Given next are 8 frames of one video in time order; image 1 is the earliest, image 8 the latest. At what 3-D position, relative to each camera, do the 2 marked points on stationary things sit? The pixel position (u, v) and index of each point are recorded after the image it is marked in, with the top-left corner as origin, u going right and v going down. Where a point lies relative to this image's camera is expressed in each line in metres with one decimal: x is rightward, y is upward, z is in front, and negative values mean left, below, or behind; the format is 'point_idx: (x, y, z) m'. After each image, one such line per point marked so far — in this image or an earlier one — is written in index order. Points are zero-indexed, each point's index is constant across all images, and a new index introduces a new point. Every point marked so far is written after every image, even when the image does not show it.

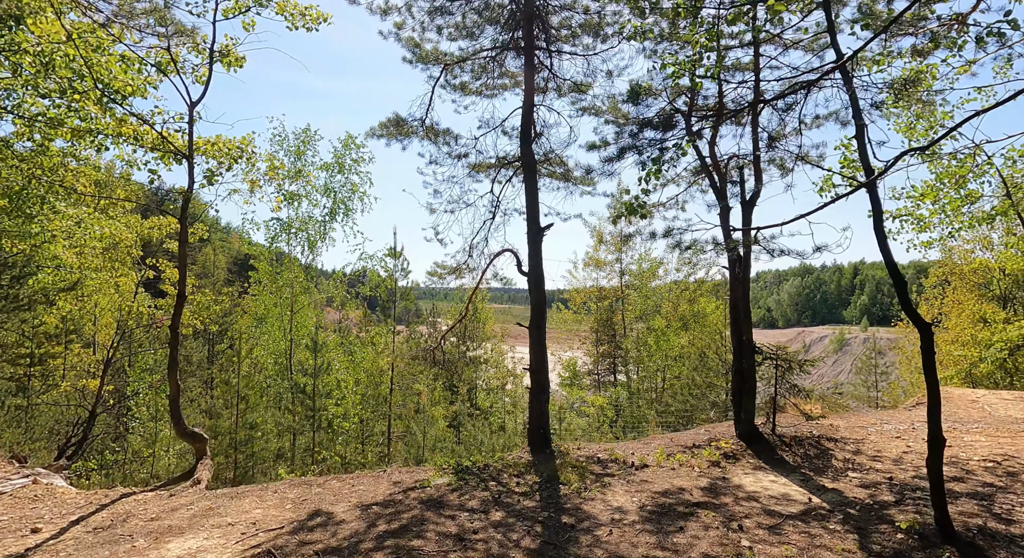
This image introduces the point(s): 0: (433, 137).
0: (-1.1, +1.8, +7.8) m
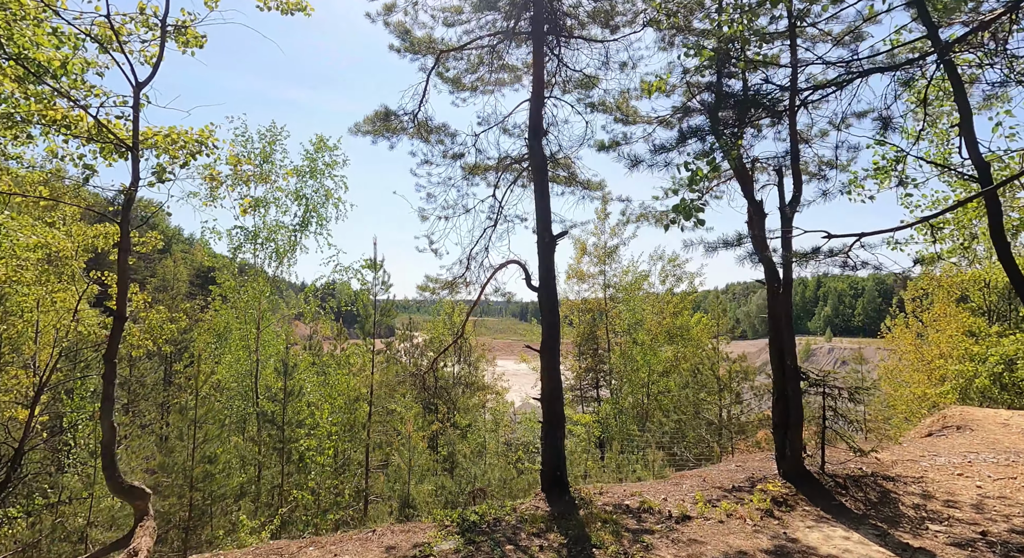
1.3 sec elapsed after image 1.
0: (-1.0, +1.6, +6.7) m
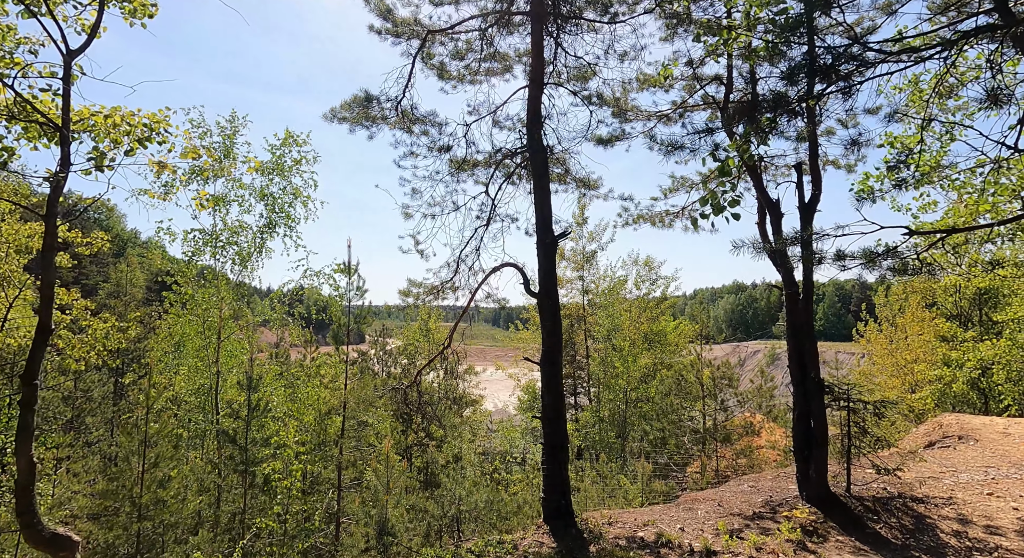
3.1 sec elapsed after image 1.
0: (-1.0, +1.6, +6.0) m
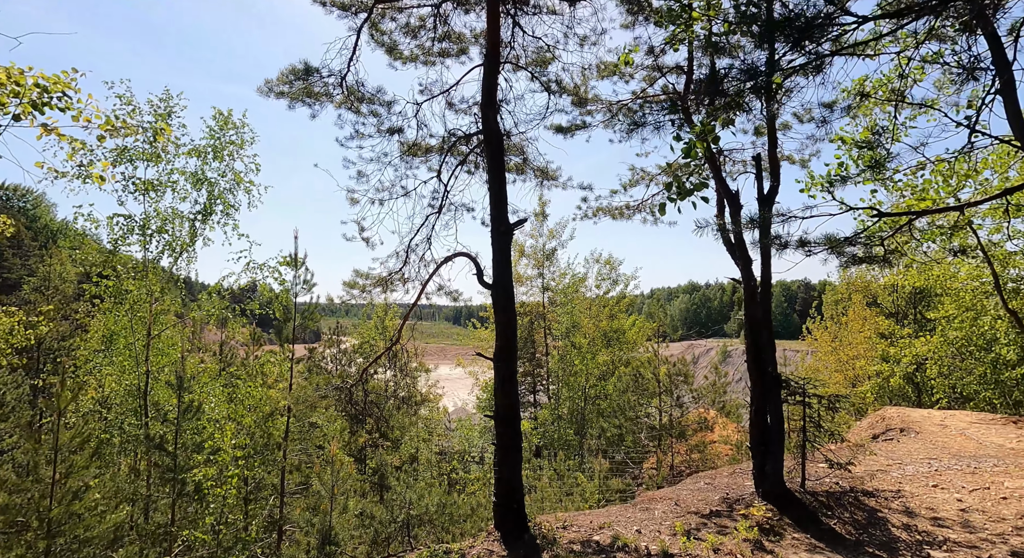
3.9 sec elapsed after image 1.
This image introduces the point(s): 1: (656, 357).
0: (-1.5, +1.7, +5.6) m
1: (+4.4, -2.4, +18.2) m
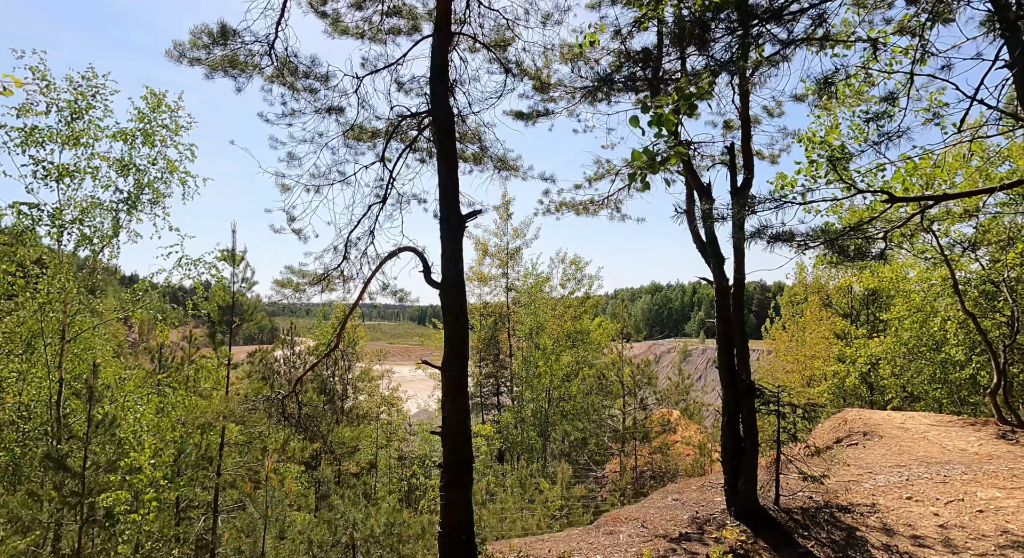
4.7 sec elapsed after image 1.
0: (-1.9, +1.7, +5.0) m
1: (+3.3, -2.4, +17.9) m
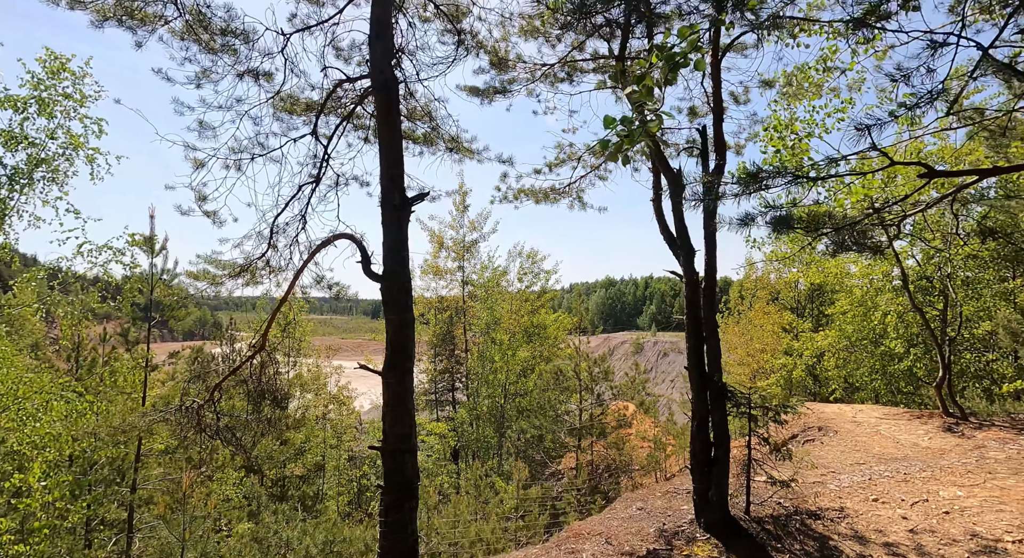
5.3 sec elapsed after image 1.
0: (-2.2, +1.8, +4.3) m
1: (+2.0, -2.2, +17.6) m
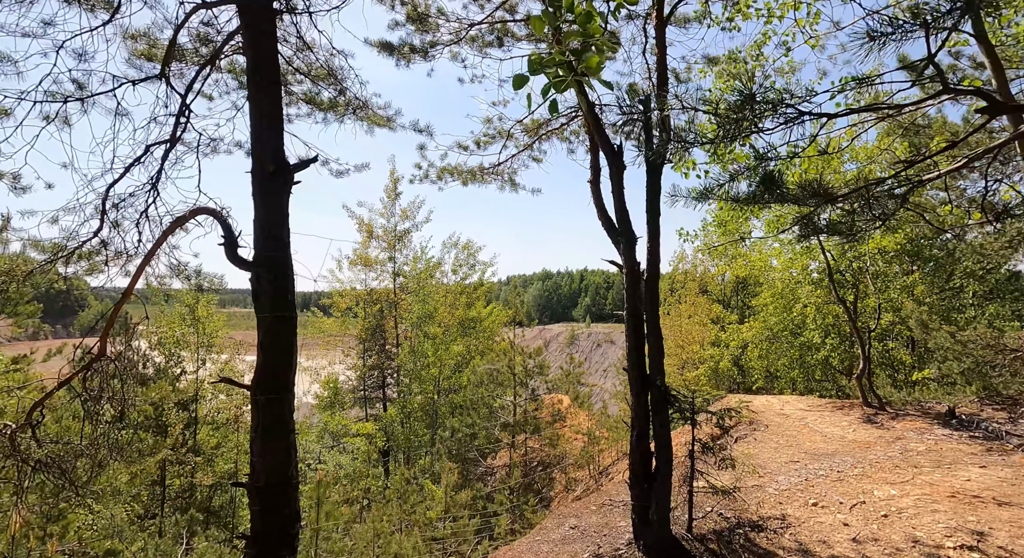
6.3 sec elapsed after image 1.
0: (-2.7, +1.8, +3.3) m
1: (0.0, -2.0, +17.0) m
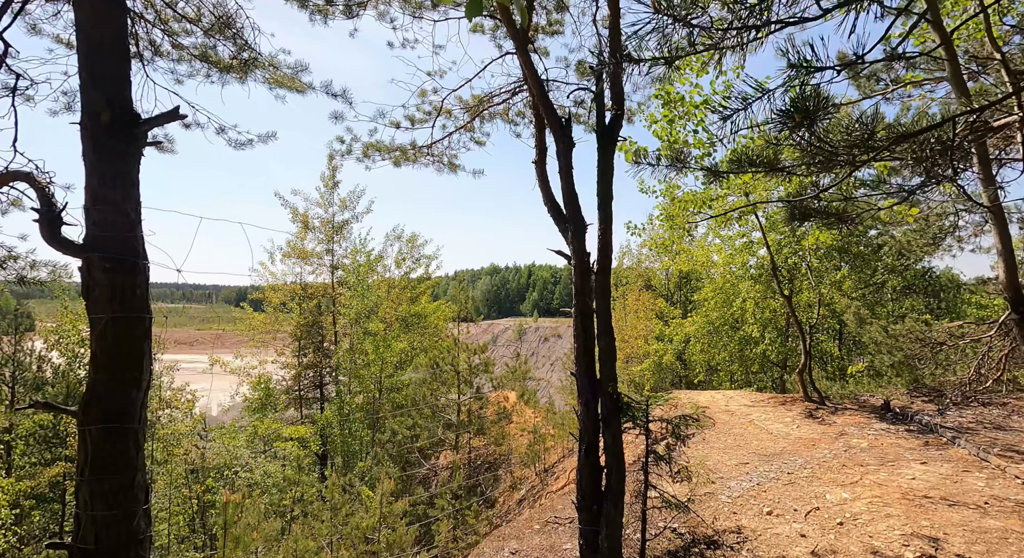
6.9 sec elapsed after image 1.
0: (-3.0, +1.9, +2.4) m
1: (-1.5, -1.9, +16.3) m
